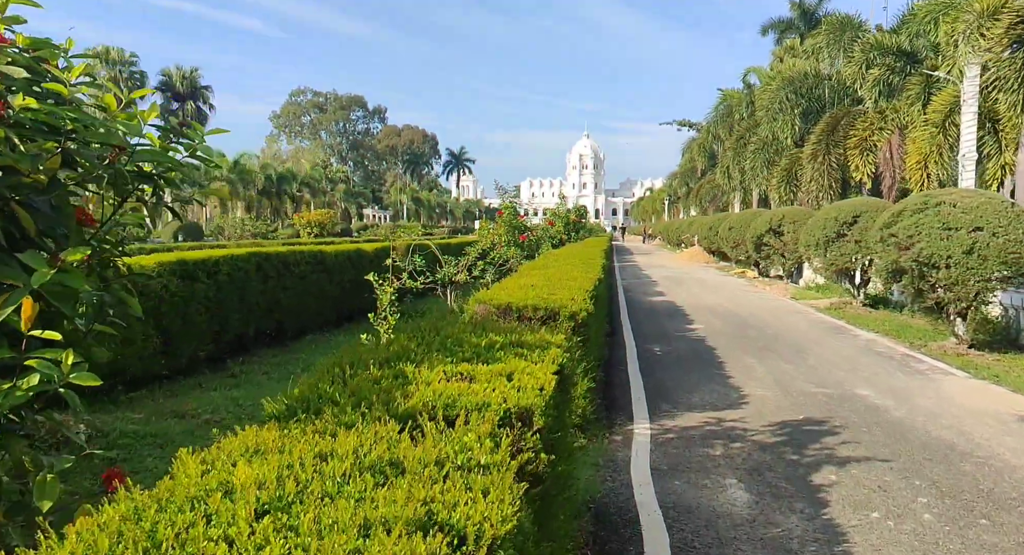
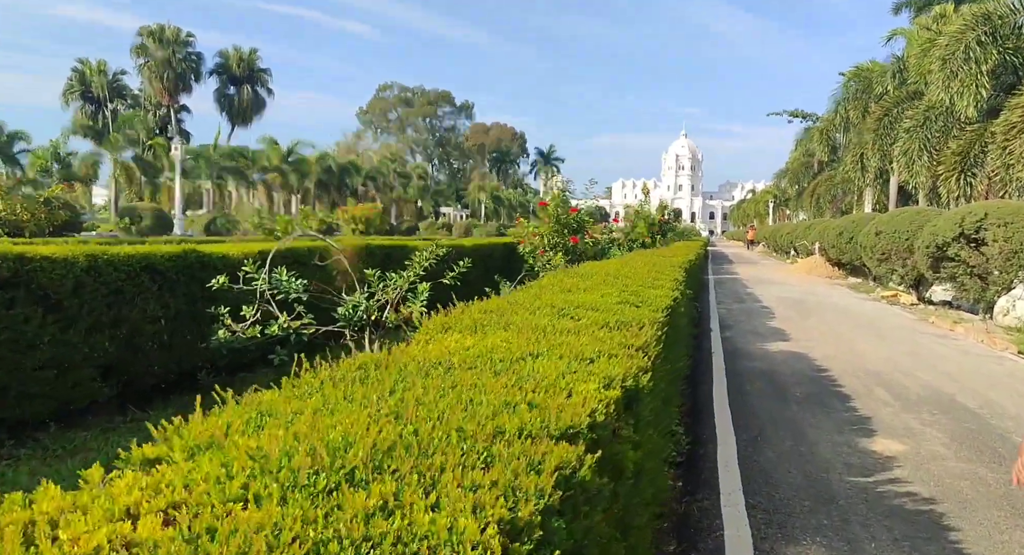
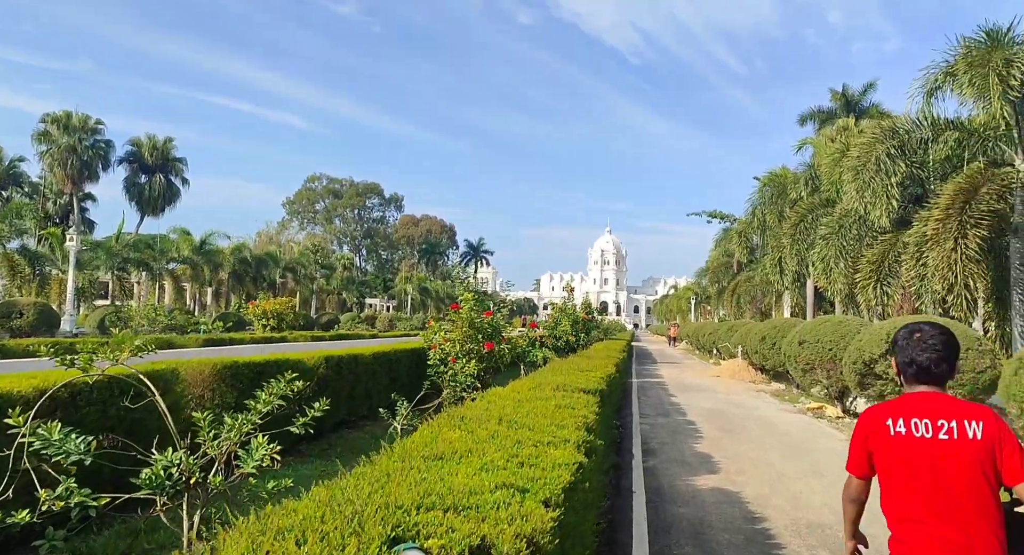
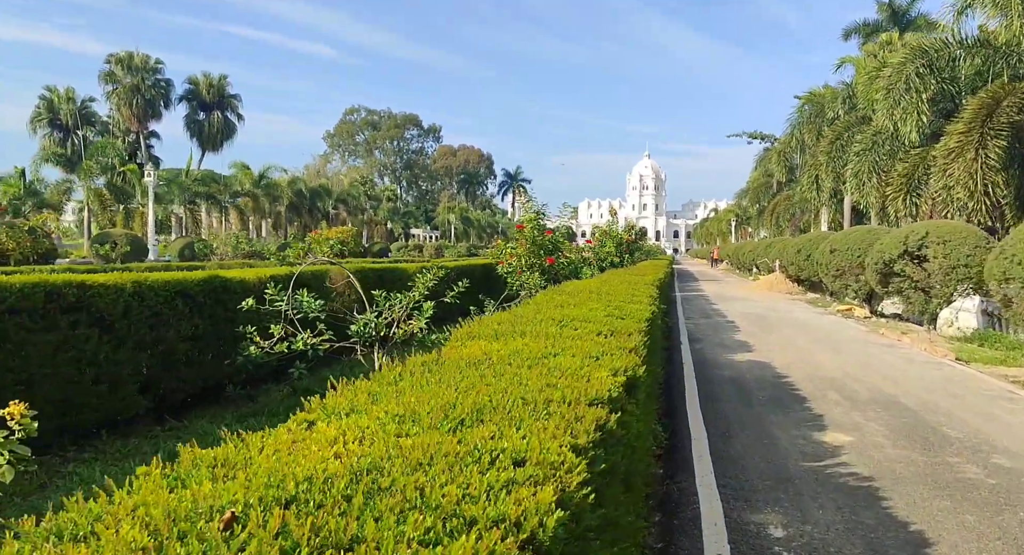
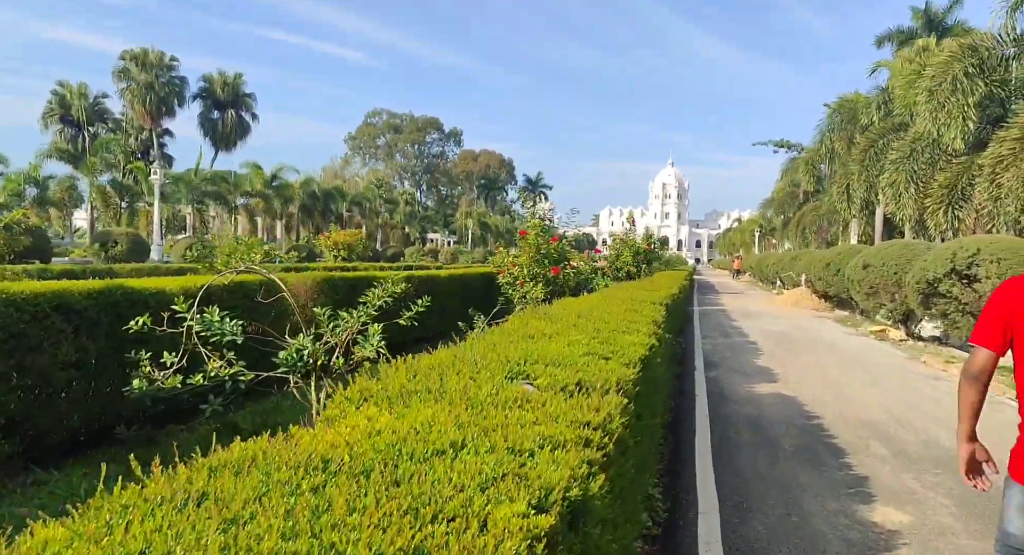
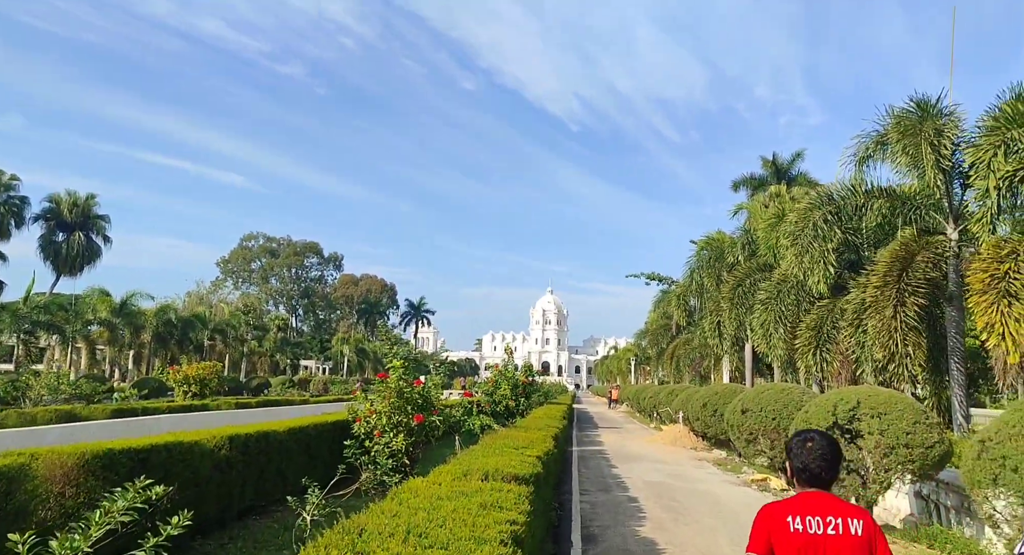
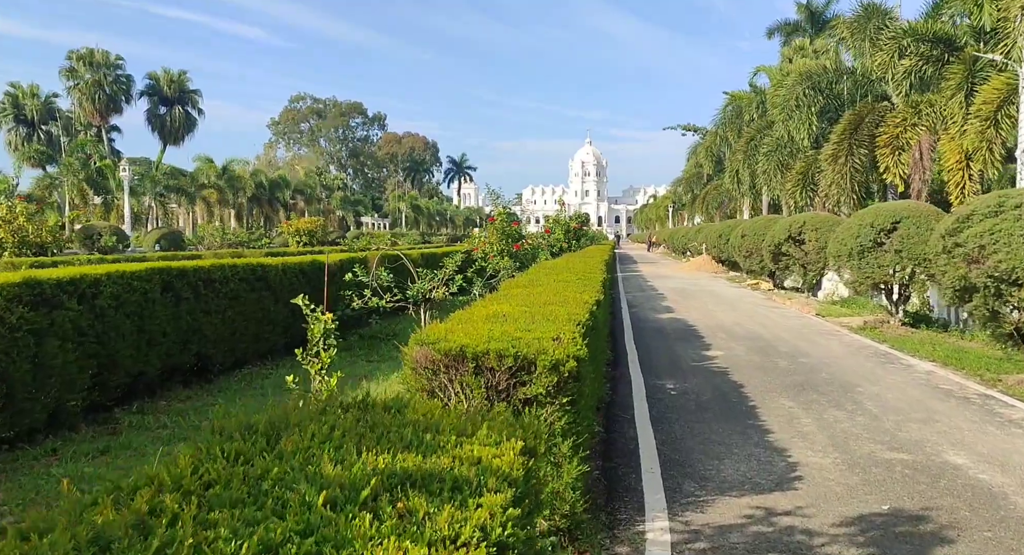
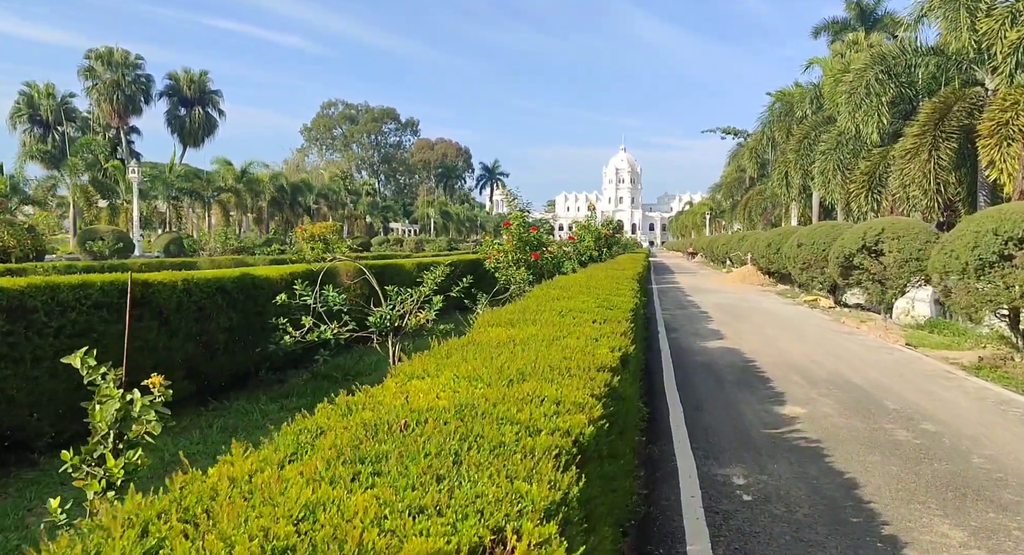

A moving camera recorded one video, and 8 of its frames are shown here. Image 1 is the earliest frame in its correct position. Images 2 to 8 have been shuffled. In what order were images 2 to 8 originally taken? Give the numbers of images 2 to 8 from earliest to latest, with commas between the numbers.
7, 8, 4, 2, 5, 3, 6
